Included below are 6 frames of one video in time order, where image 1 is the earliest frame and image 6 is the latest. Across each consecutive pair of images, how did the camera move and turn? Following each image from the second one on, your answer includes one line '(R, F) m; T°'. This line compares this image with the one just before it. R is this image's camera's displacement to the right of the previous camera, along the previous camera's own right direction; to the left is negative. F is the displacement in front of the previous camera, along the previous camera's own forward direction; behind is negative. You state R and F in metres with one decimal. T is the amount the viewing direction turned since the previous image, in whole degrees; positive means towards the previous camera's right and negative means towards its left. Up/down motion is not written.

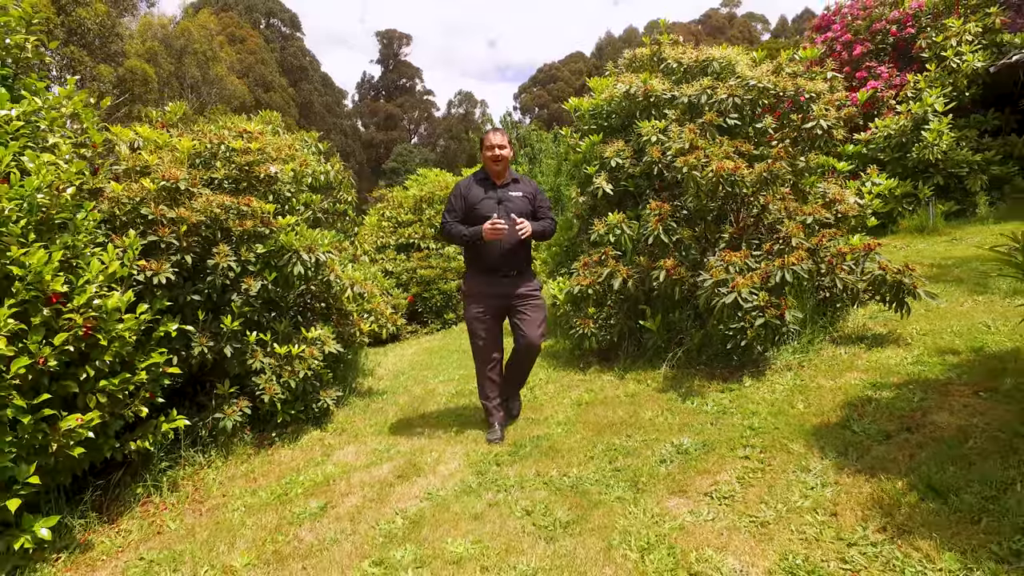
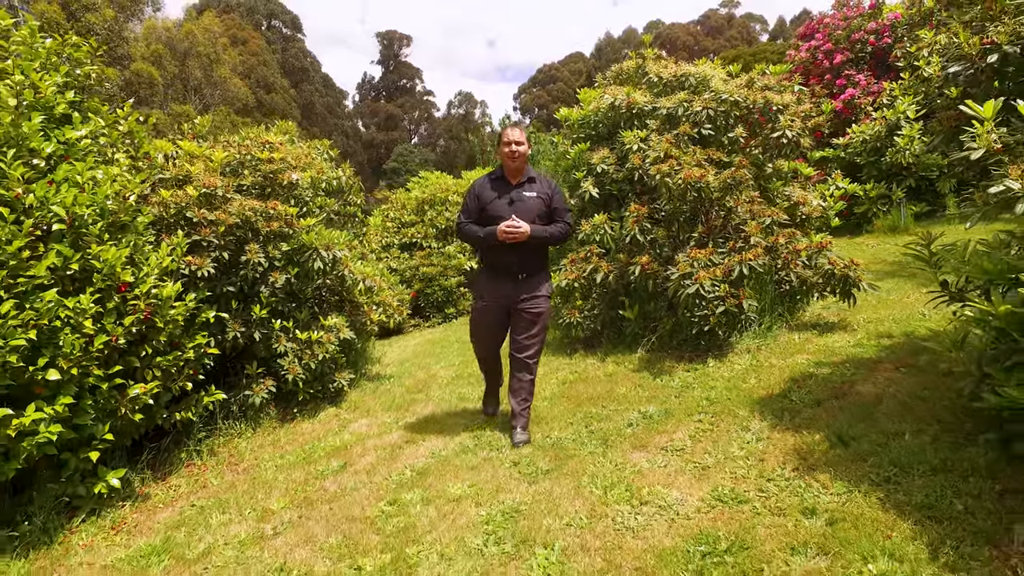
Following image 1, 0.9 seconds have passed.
(0.0, -0.5) m; 0°
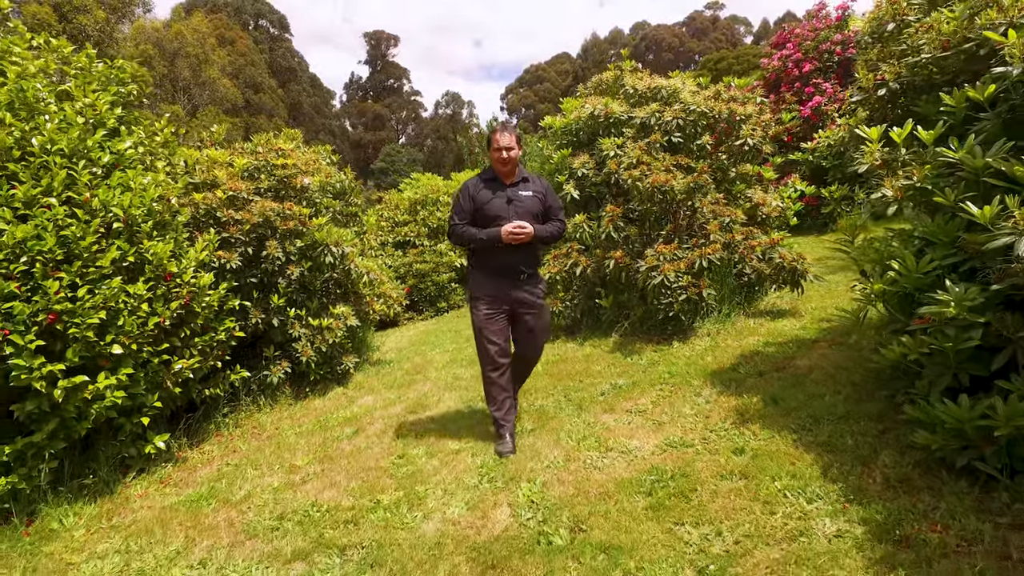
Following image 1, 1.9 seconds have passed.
(0.0, -0.6) m; +1°
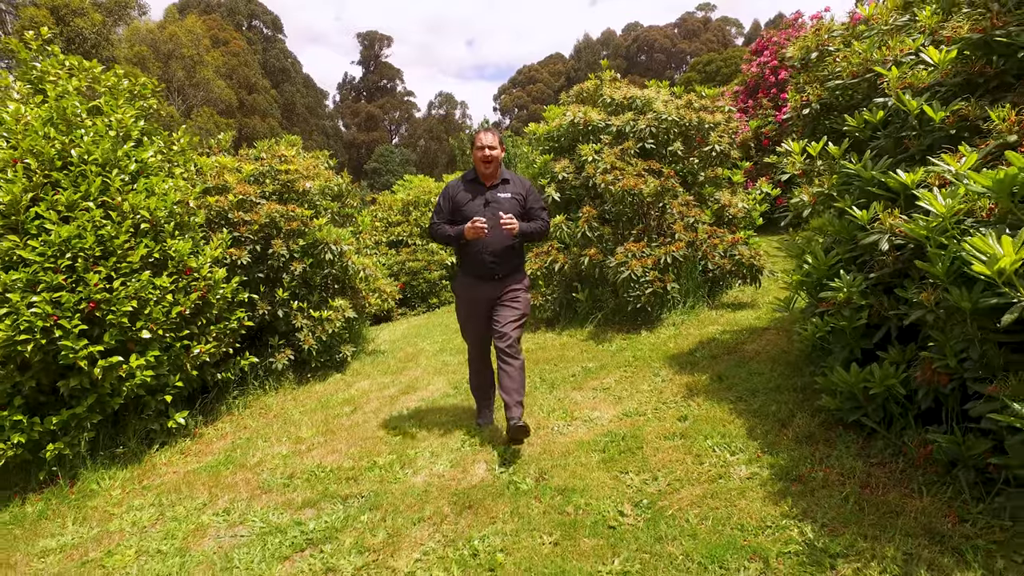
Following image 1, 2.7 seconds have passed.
(+0.1, -0.5) m; +1°
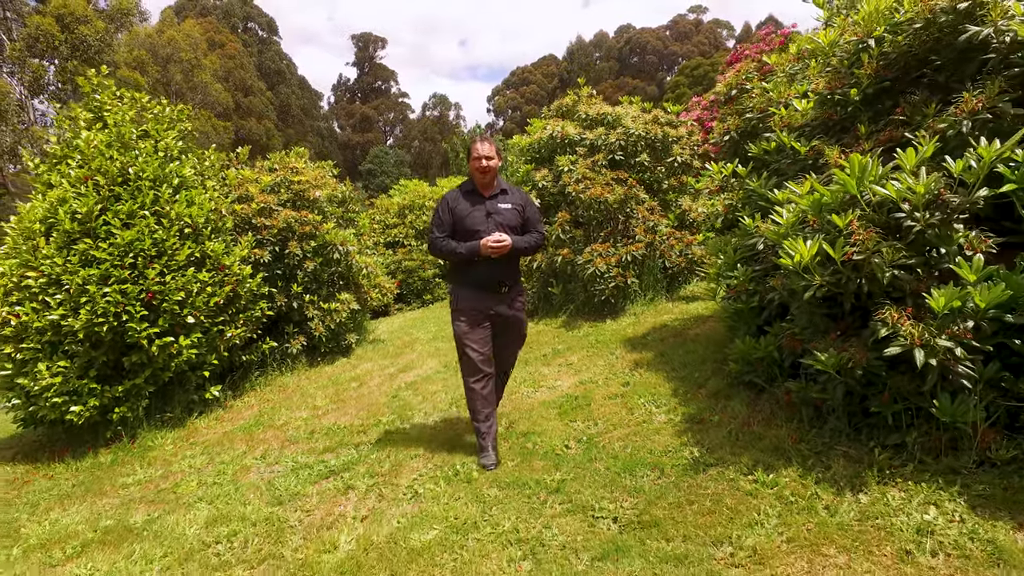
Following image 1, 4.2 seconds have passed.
(+0.1, -0.8) m; 0°
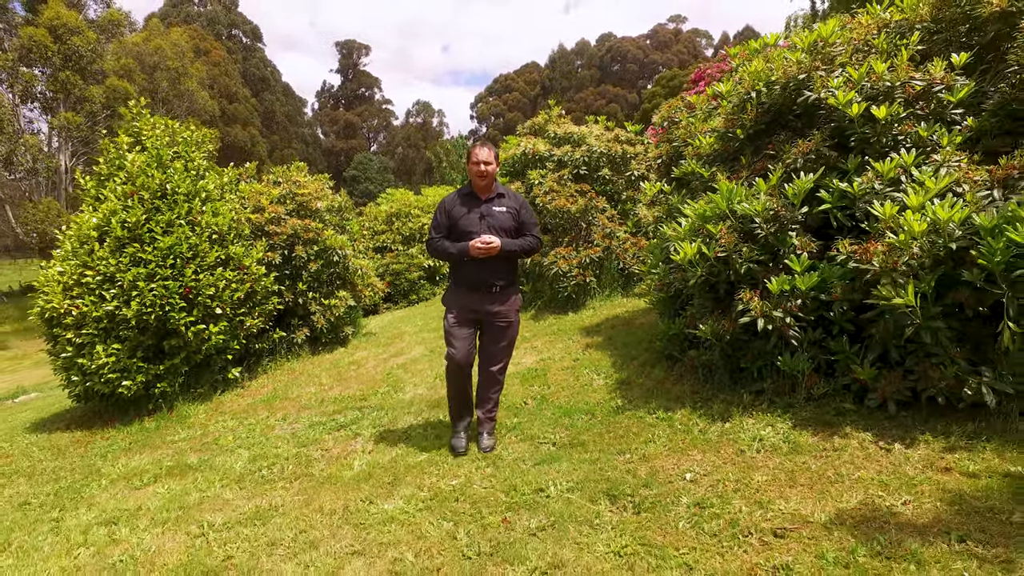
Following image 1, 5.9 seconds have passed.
(+0.1, -1.0) m; +1°
